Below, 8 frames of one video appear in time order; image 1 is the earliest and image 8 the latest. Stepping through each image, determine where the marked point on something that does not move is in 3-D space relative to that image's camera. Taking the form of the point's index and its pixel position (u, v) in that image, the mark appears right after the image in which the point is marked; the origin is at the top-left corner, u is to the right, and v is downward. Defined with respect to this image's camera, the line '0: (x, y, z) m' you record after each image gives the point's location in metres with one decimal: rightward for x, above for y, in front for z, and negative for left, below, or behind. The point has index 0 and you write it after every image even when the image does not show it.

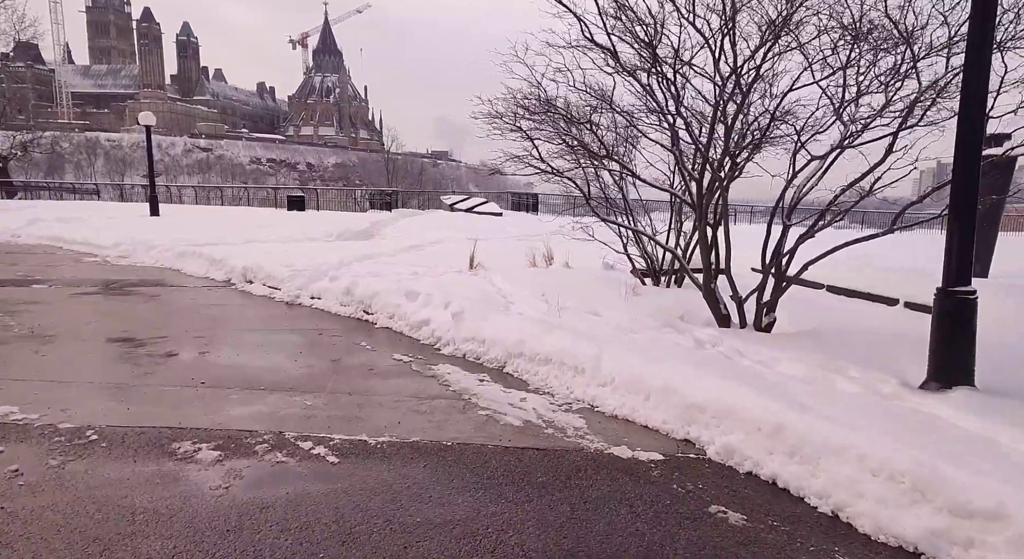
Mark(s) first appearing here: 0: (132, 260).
0: (-8.2, +0.3, +13.6) m
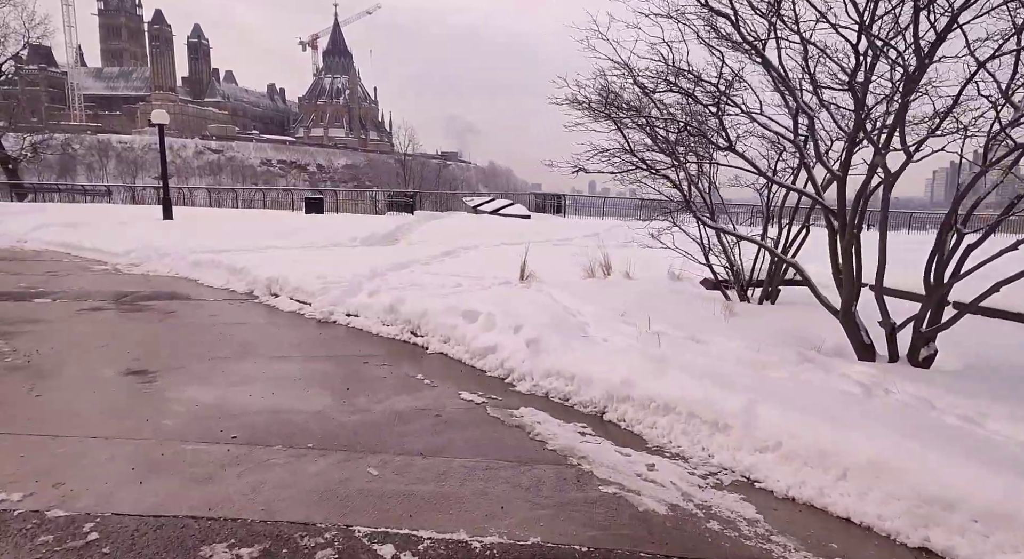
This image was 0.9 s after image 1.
0: (-7.4, +0.1, +12.7) m
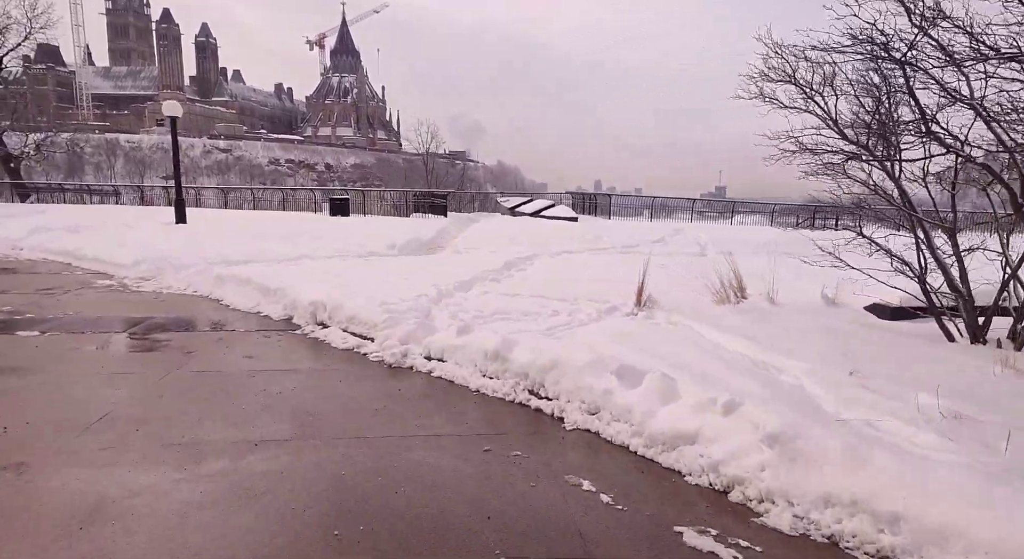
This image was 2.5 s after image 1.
0: (-6.1, -0.1, +10.8) m
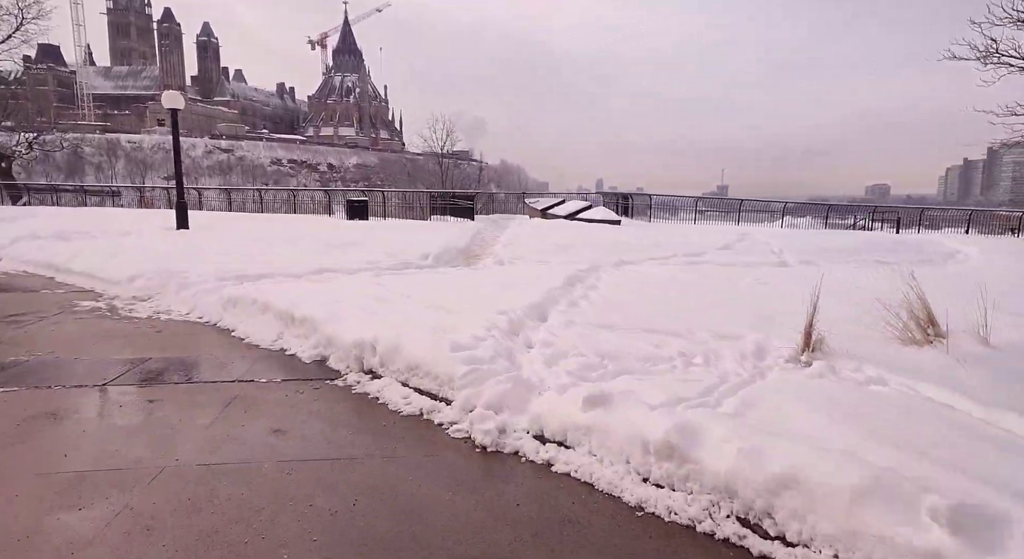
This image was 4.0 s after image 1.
0: (-5.1, -0.5, +8.9) m
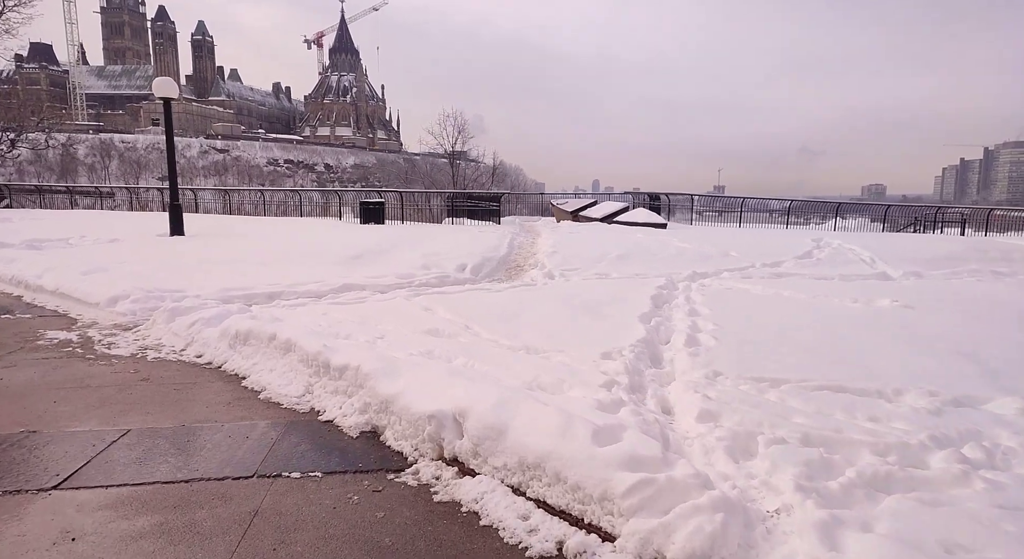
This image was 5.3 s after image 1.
0: (-4.2, -0.7, +7.0) m
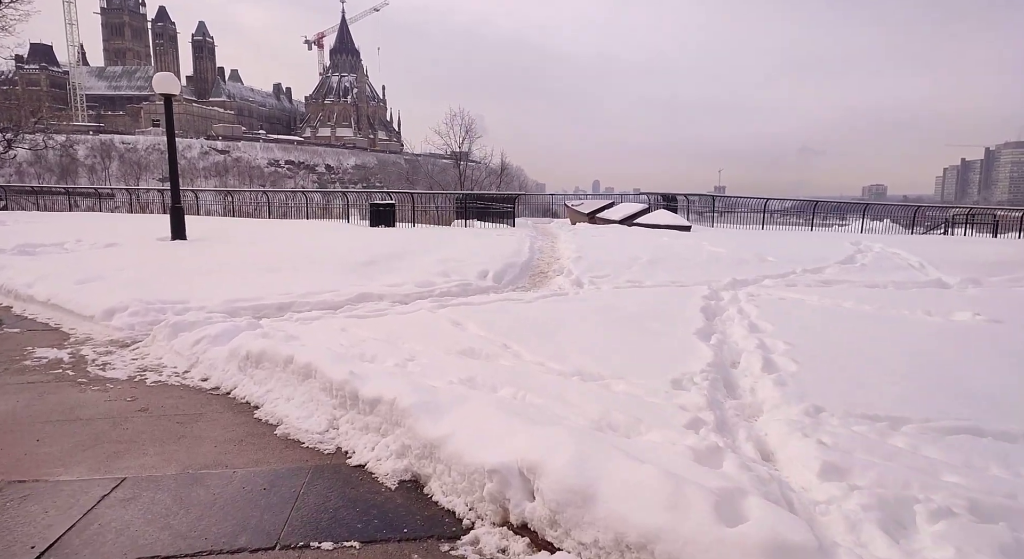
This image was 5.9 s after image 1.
0: (-3.7, -0.9, +6.3) m
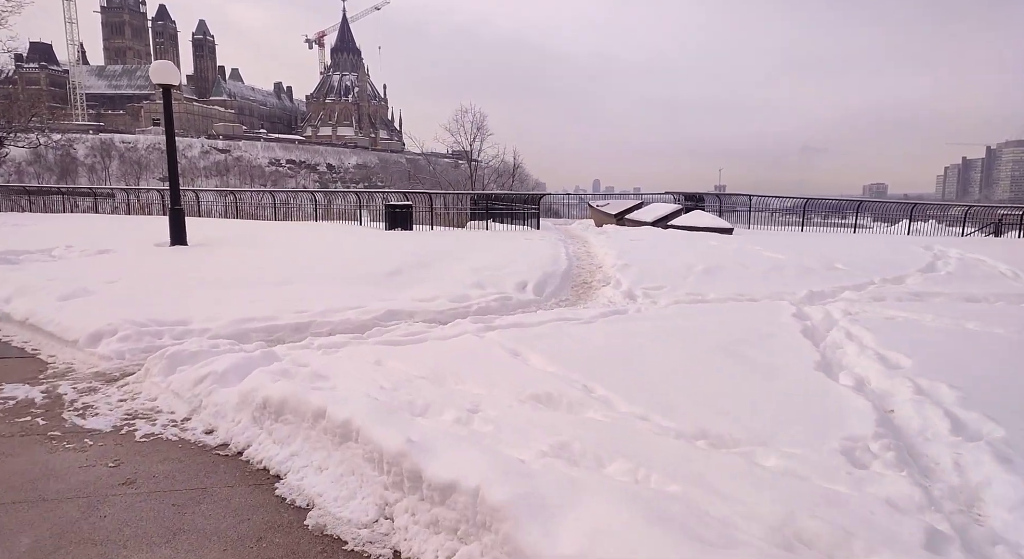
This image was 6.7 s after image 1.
0: (-3.1, -1.1, +5.0) m
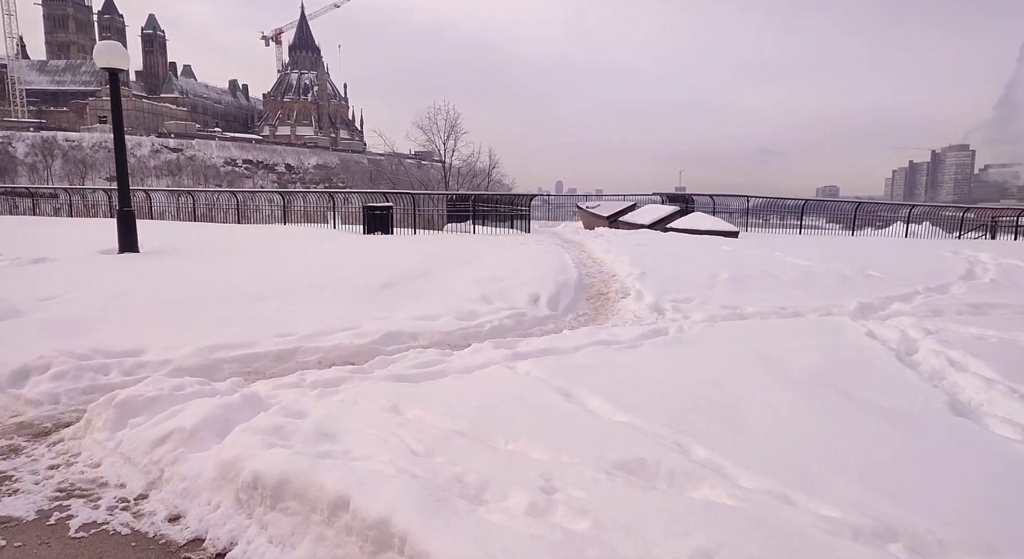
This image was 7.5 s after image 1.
0: (-2.6, -1.3, +3.6) m
